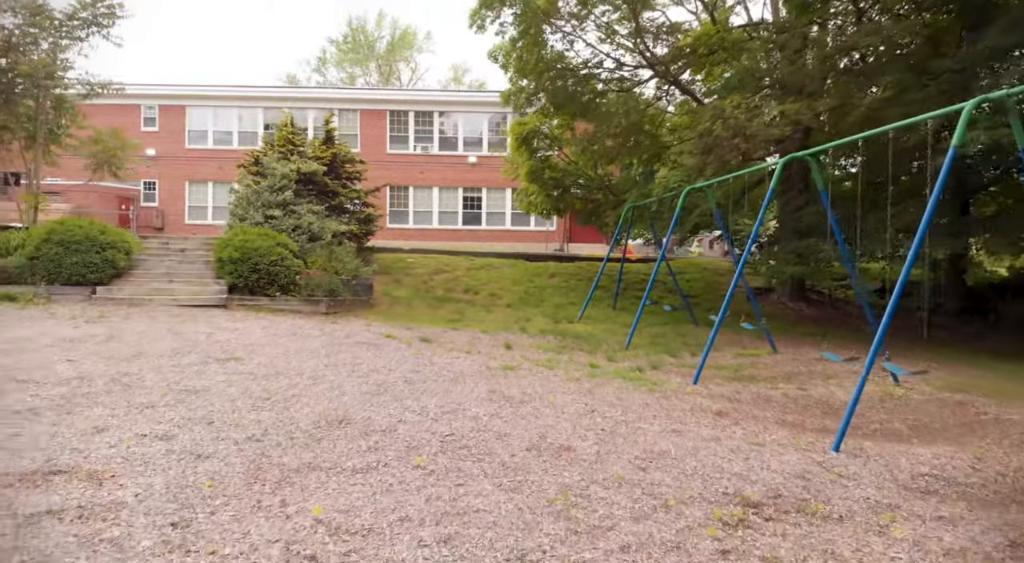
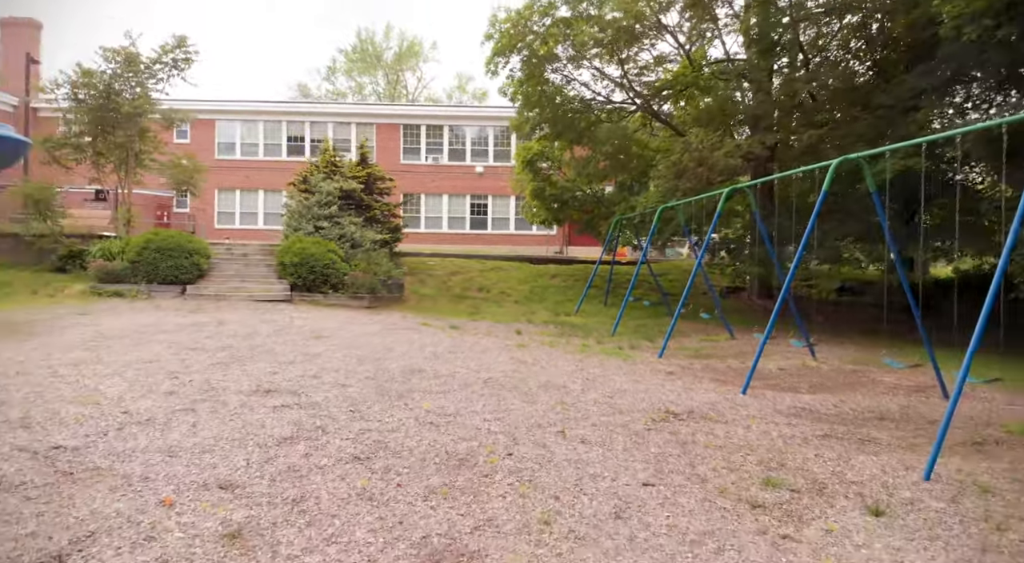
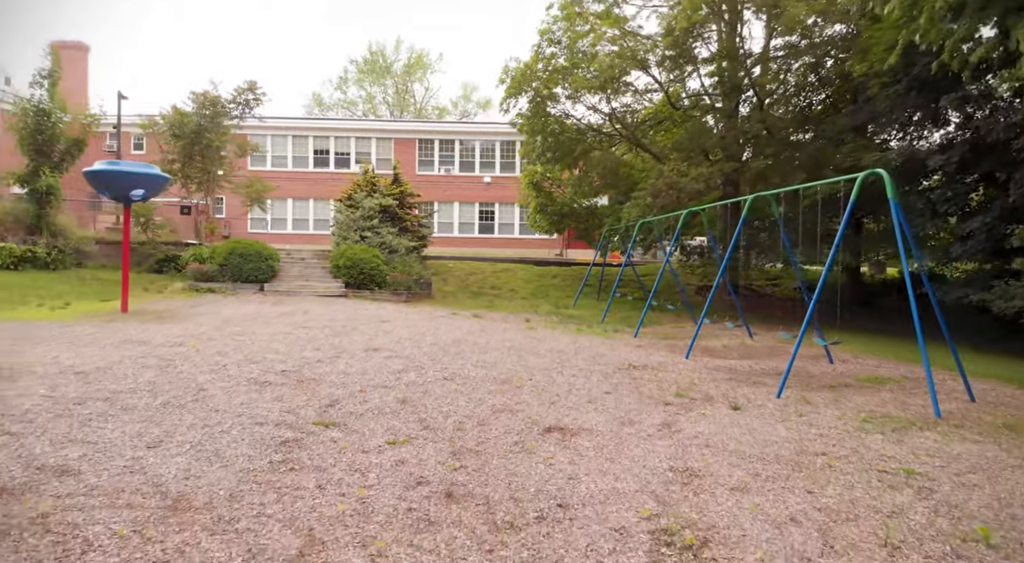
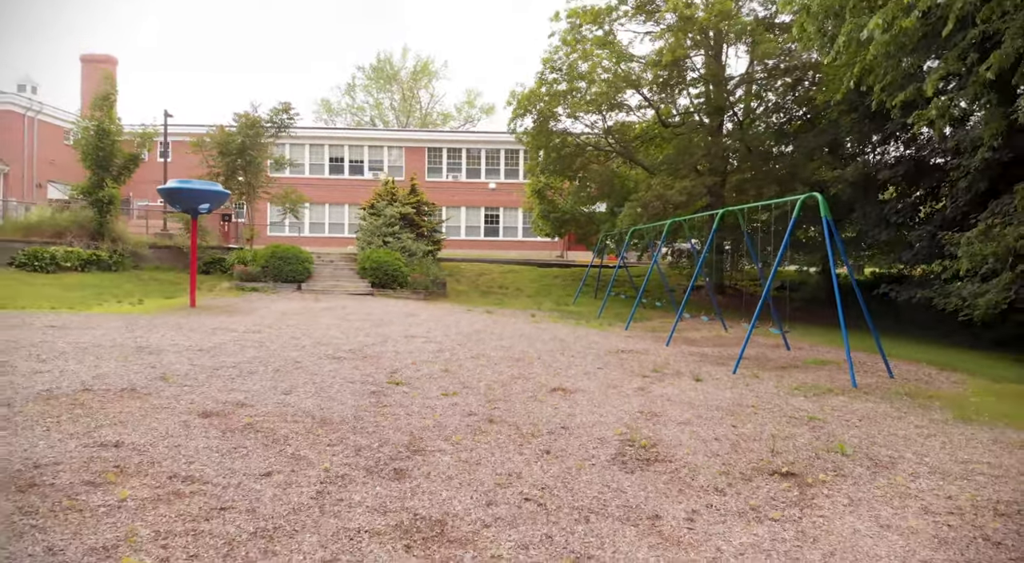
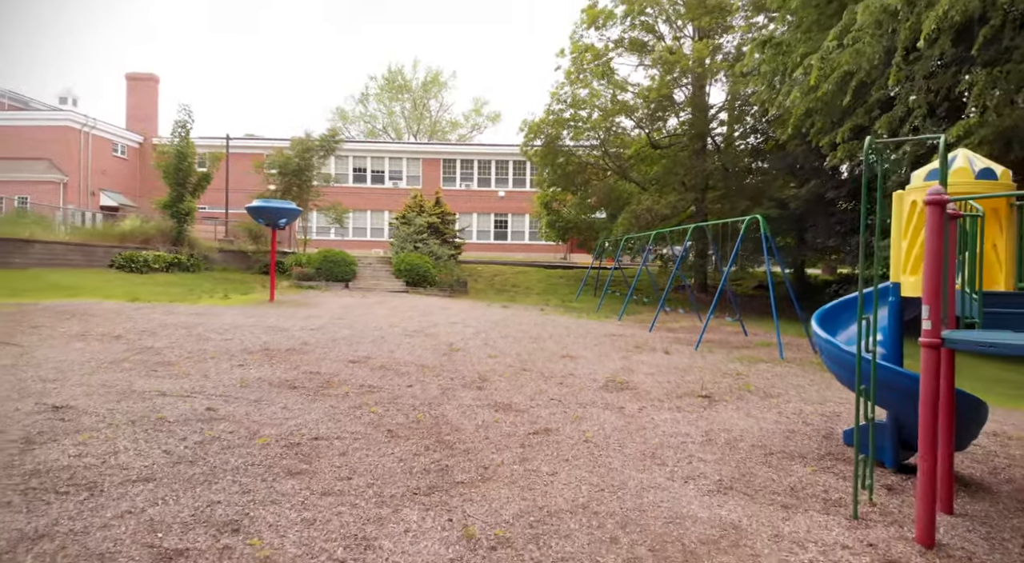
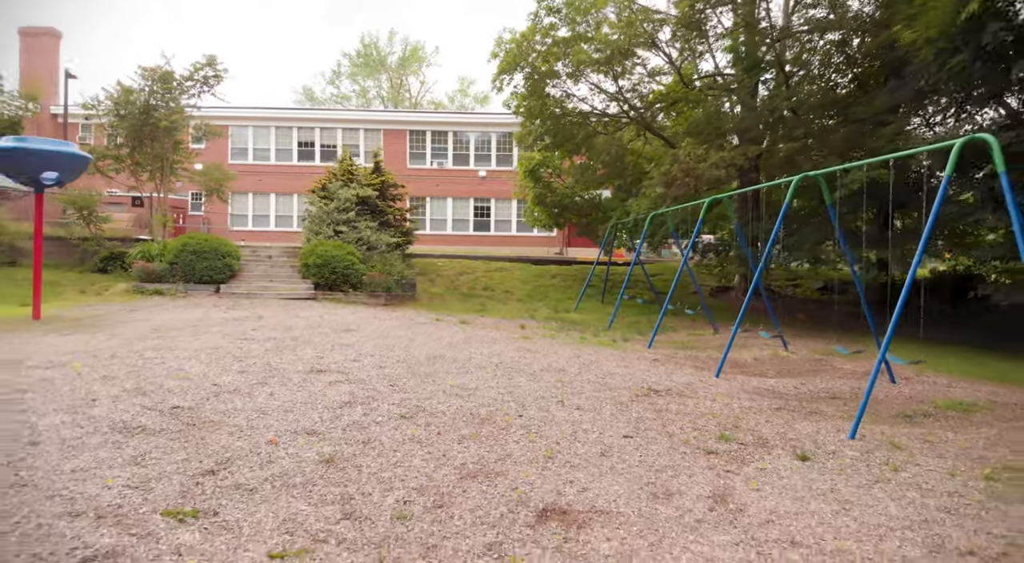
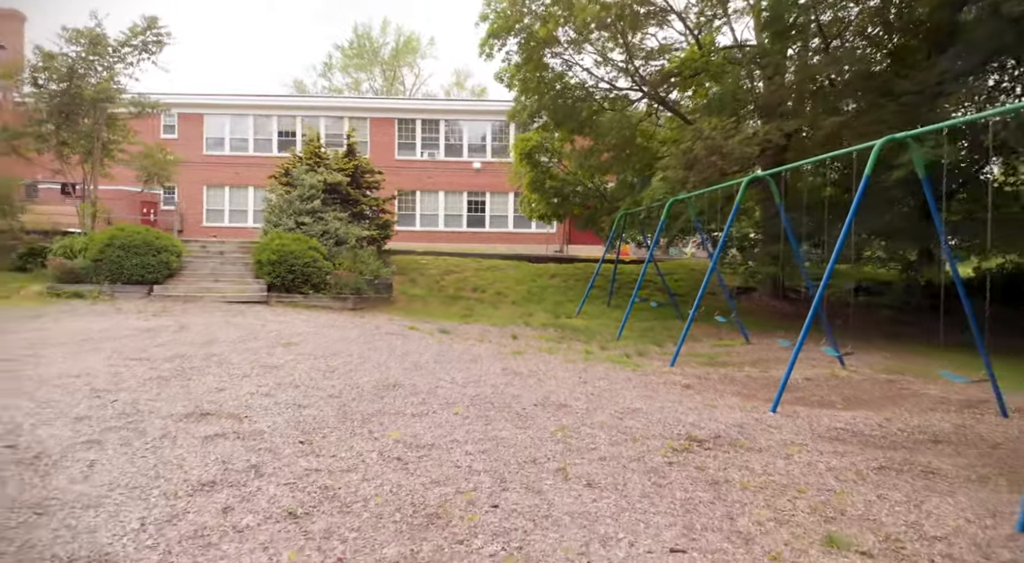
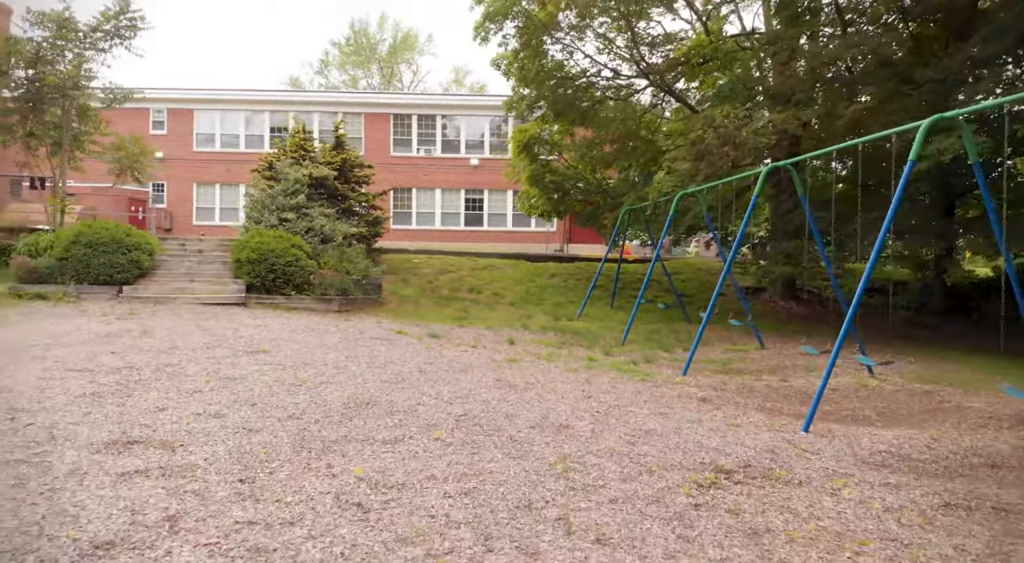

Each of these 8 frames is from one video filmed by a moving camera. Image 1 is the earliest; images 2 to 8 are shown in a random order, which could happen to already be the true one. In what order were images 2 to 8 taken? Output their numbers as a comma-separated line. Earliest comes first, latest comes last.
8, 7, 2, 6, 3, 4, 5
